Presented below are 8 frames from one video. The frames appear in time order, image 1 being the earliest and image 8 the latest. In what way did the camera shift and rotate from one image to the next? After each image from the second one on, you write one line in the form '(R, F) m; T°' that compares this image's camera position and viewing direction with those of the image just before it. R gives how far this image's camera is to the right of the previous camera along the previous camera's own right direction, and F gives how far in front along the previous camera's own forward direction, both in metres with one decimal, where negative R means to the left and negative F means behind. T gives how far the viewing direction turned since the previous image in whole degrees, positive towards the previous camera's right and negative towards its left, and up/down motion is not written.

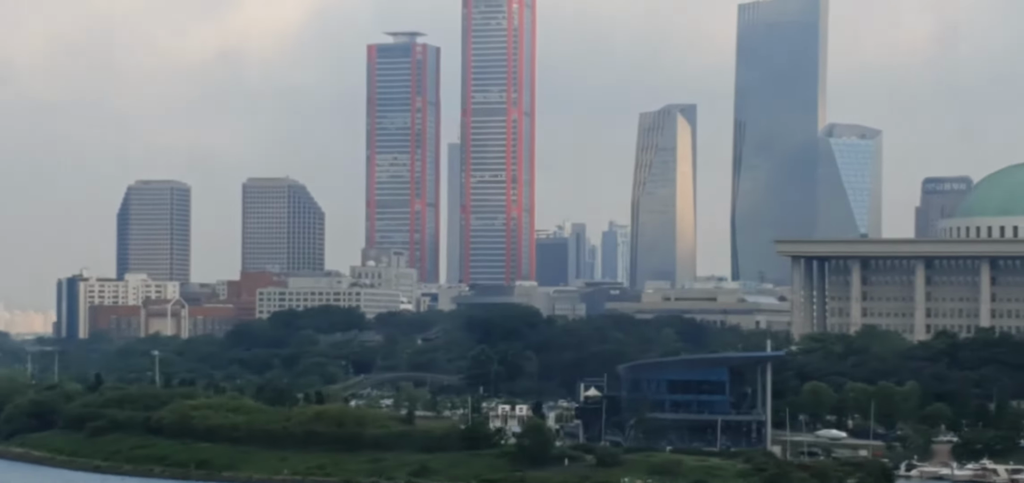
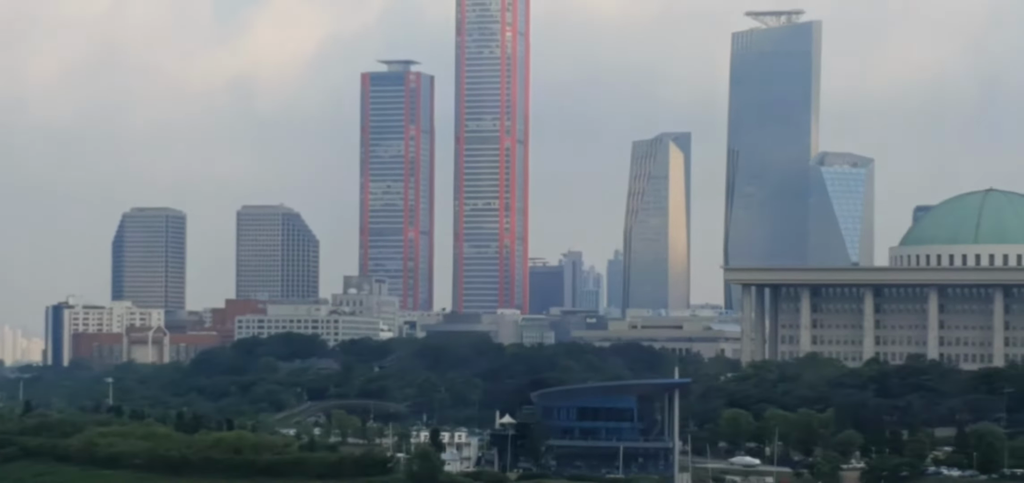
(+0.7, -0.1) m; 0°
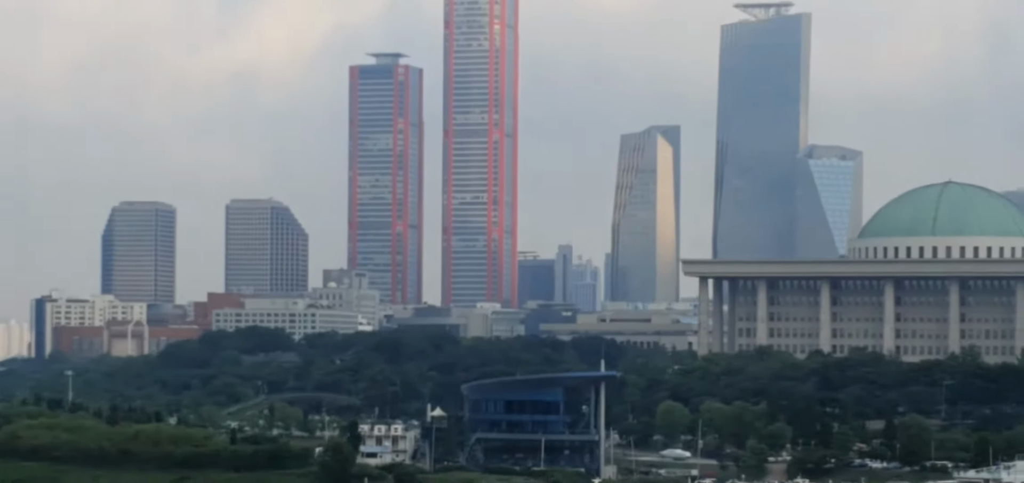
(+0.5, 0.0) m; 0°
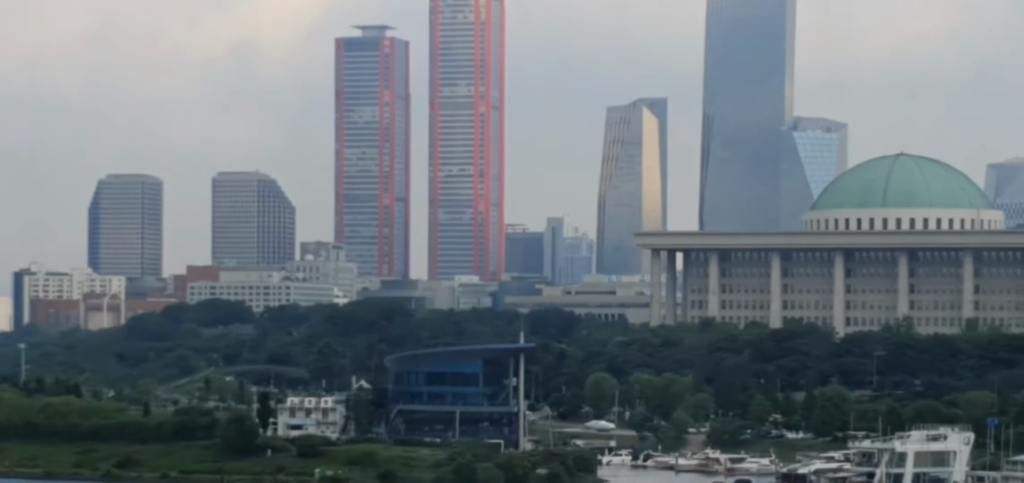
(+0.6, 0.0) m; 0°
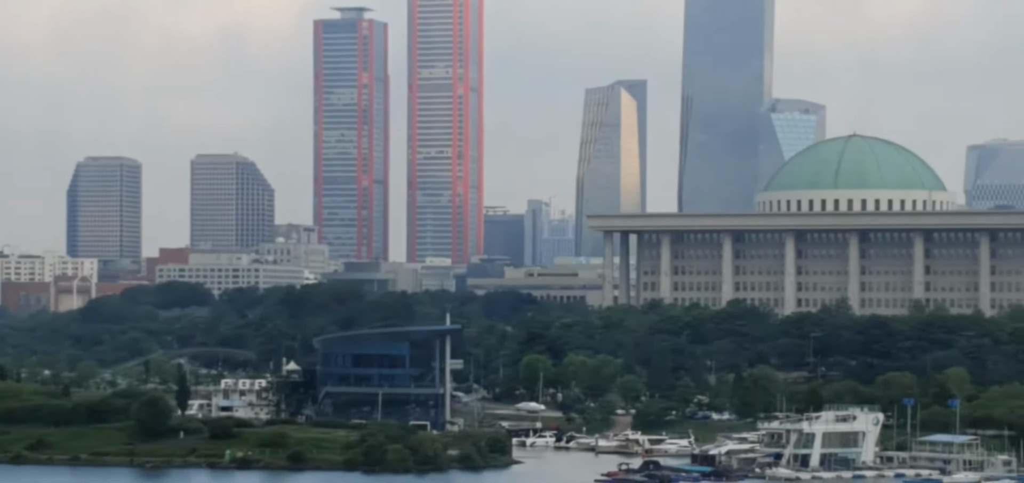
(+0.4, 0.0) m; 0°
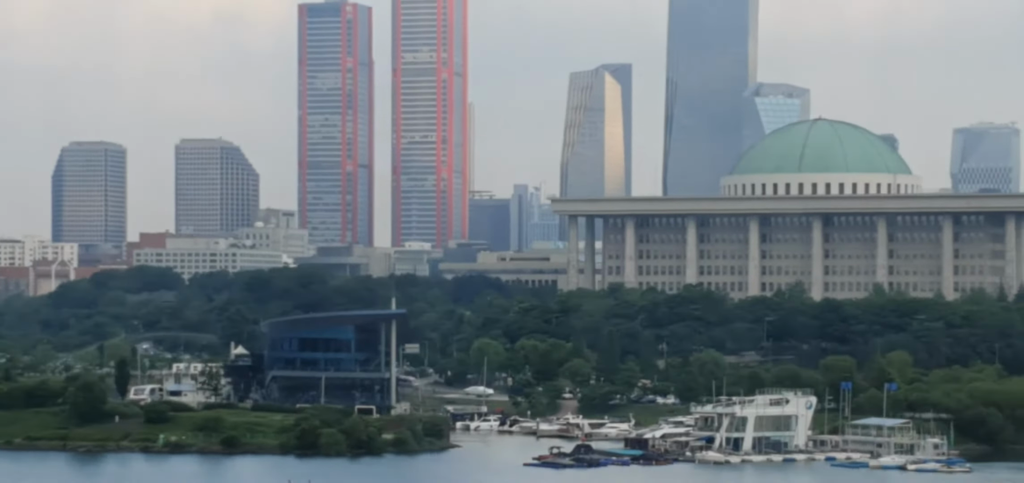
(+0.3, 0.0) m; 0°
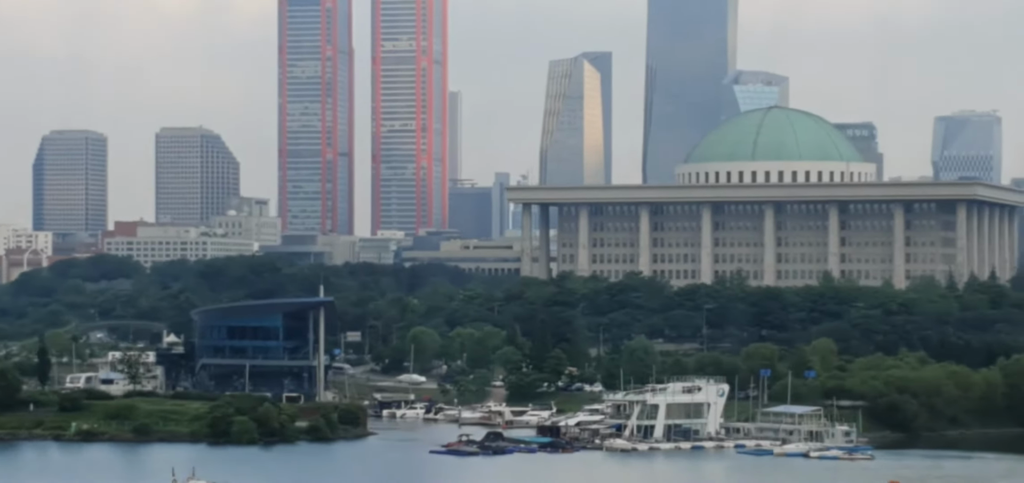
(+0.4, 0.0) m; 0°
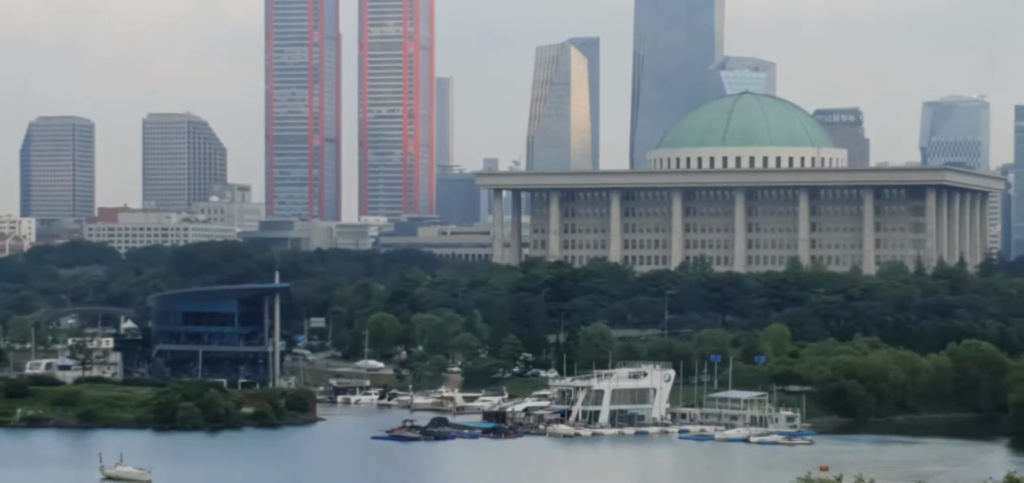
(+0.3, 0.0) m; 0°
